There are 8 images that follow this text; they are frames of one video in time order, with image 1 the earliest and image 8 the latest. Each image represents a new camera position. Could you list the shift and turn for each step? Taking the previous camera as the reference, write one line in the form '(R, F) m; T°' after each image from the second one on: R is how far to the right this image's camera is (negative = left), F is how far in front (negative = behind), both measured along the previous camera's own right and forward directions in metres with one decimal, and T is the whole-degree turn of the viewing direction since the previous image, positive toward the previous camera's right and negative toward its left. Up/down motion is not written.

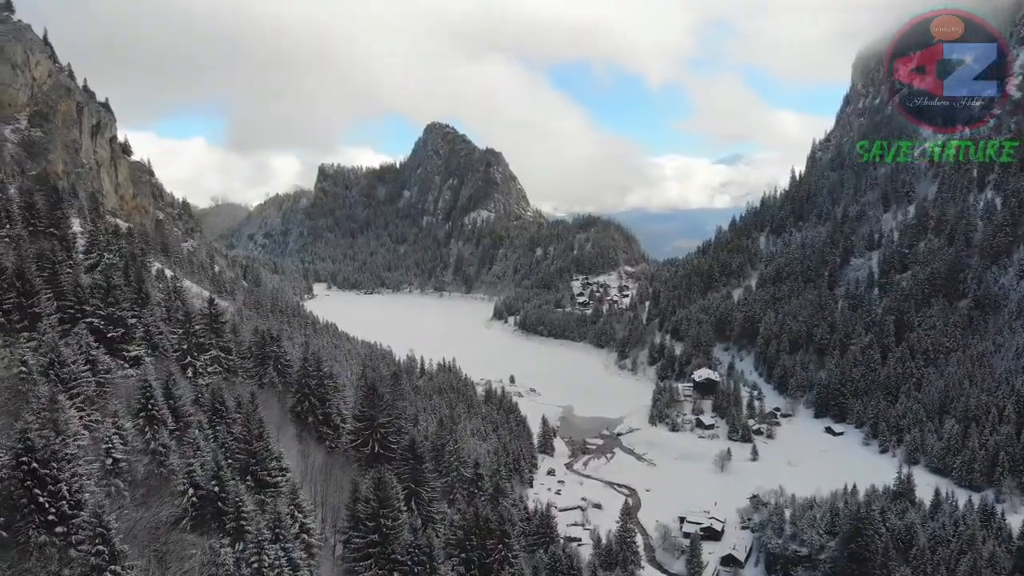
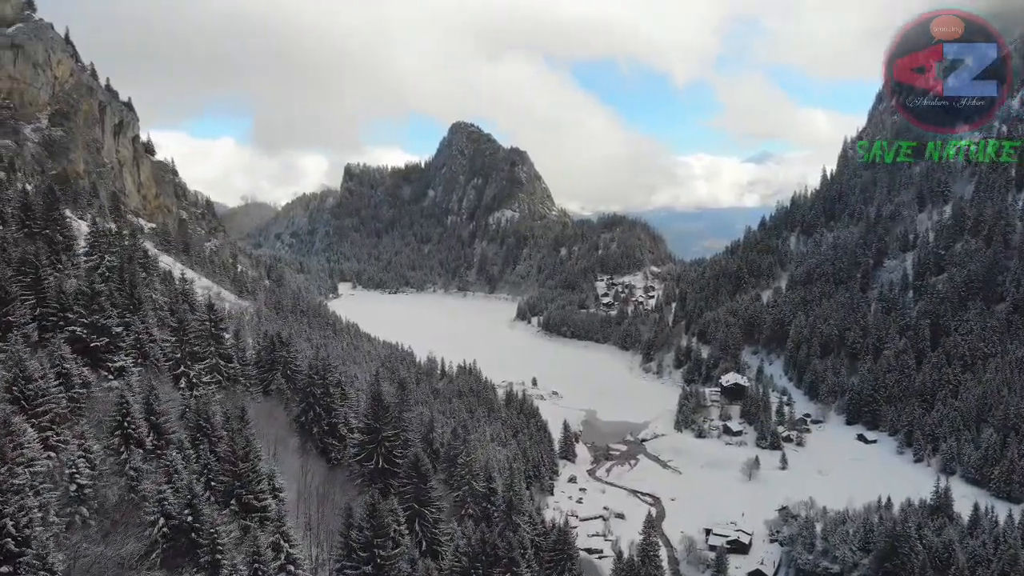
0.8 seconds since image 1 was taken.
(+0.4, +1.9) m; -2°
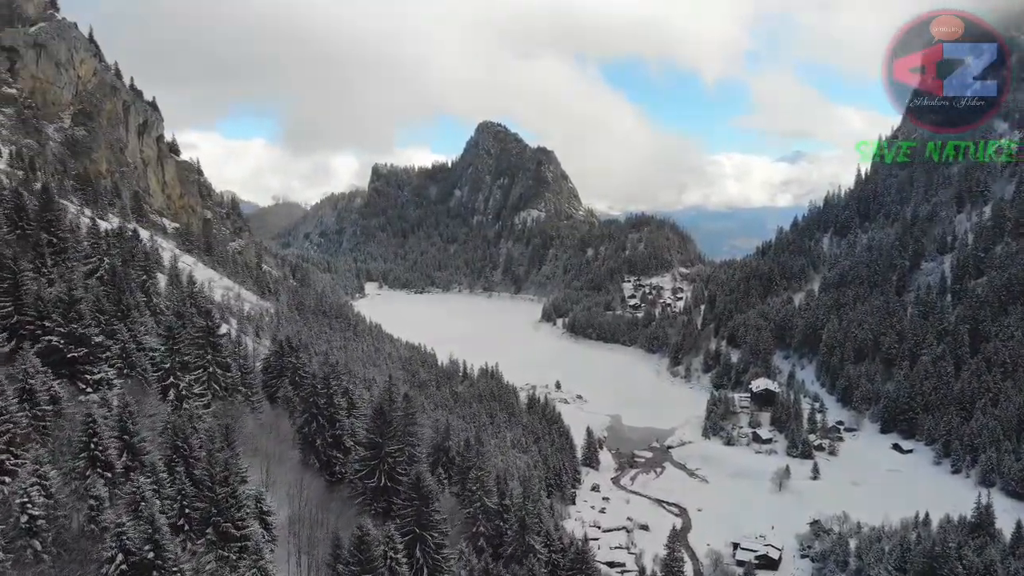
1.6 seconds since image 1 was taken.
(+0.5, +2.0) m; -3°
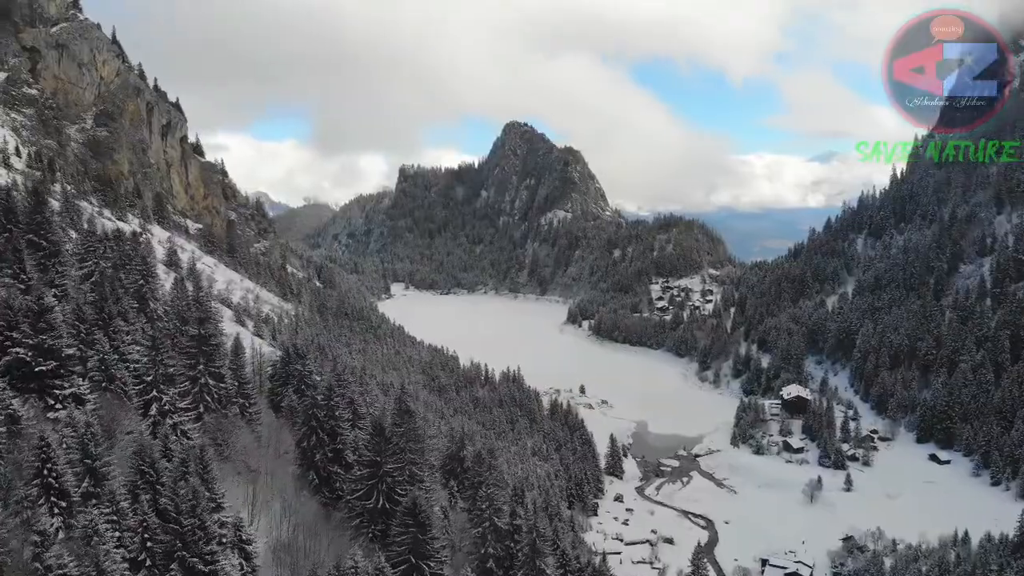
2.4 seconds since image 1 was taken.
(+0.6, +2.0) m; -3°
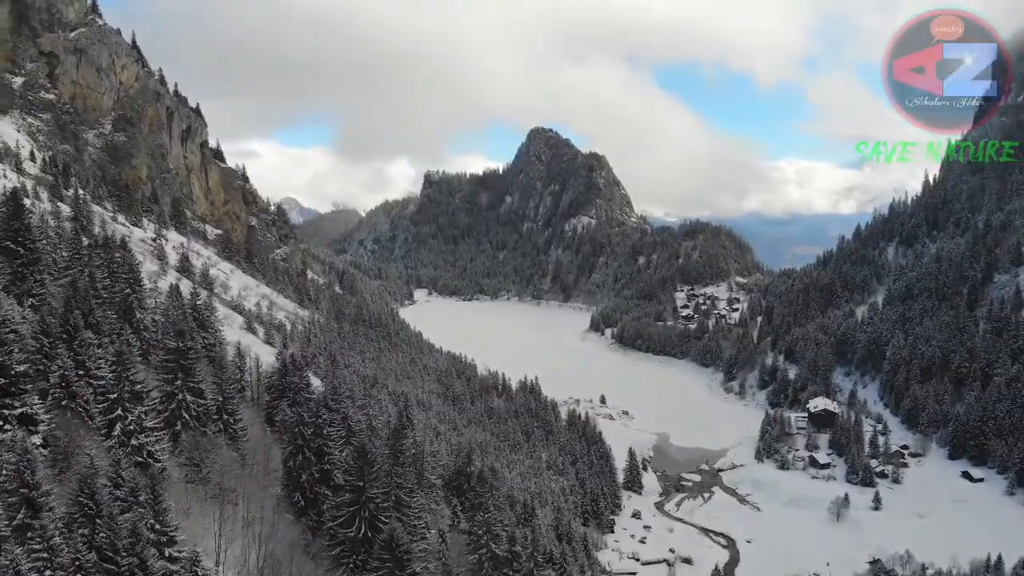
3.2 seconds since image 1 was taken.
(+1.0, +1.7) m; -3°
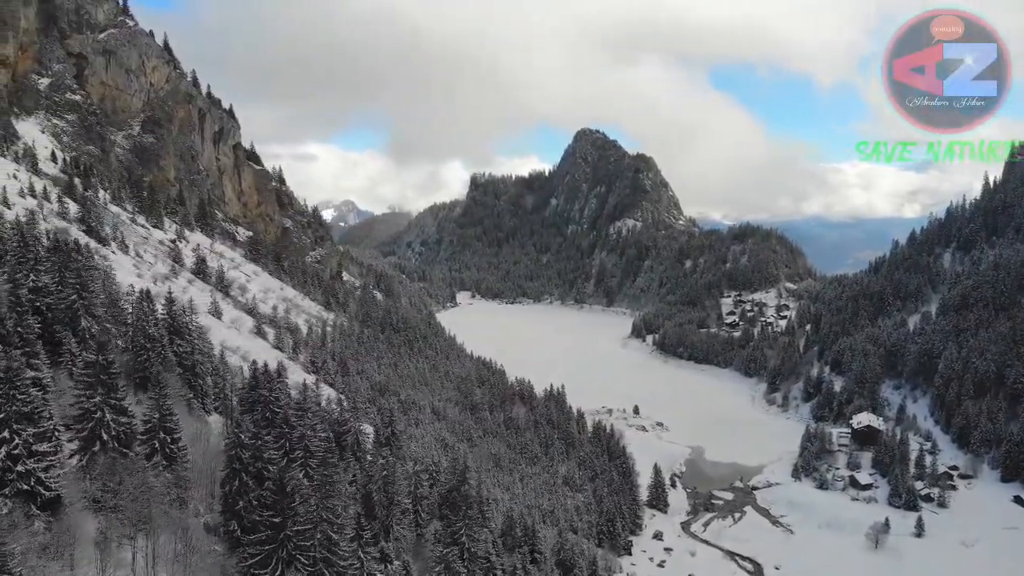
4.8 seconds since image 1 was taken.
(+3.1, +2.5) m; -5°
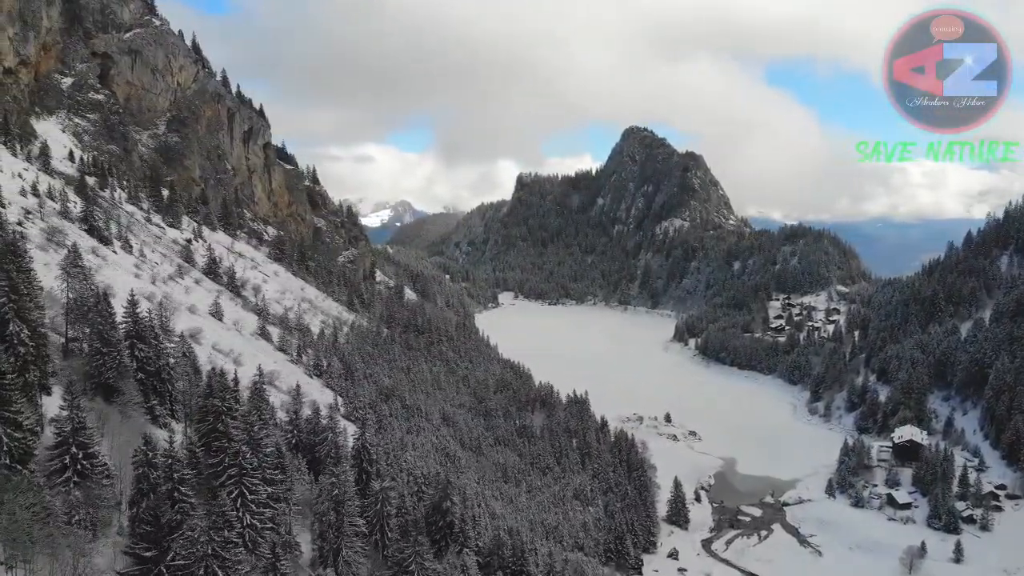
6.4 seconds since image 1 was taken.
(+3.6, +2.4) m; -5°
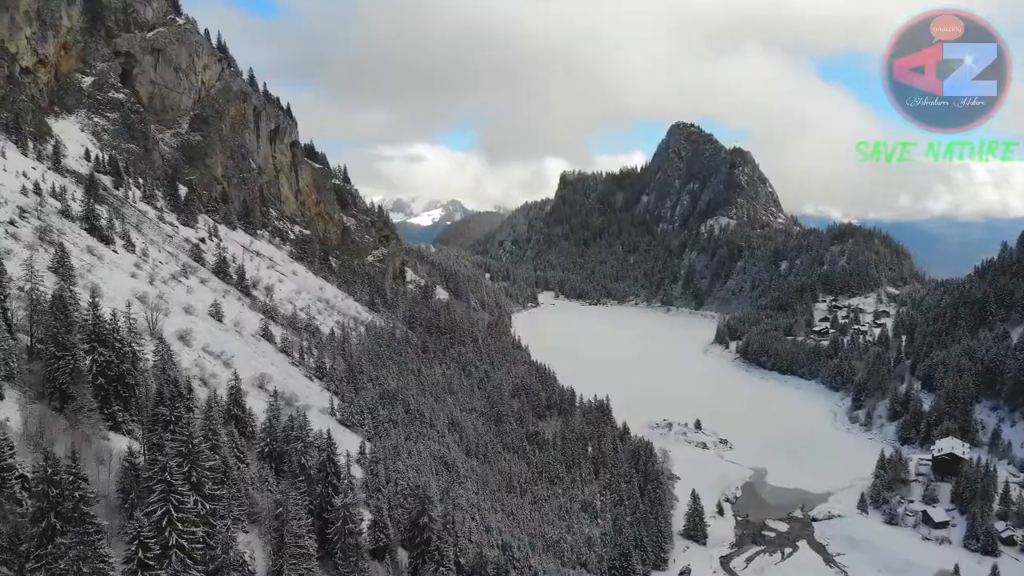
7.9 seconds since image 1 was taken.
(+3.3, +2.3) m; -5°
